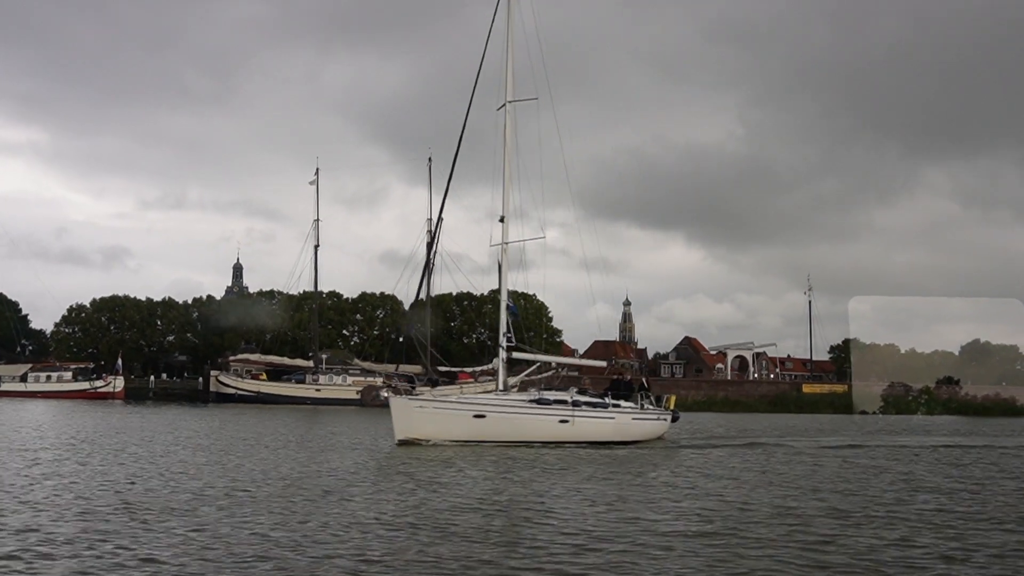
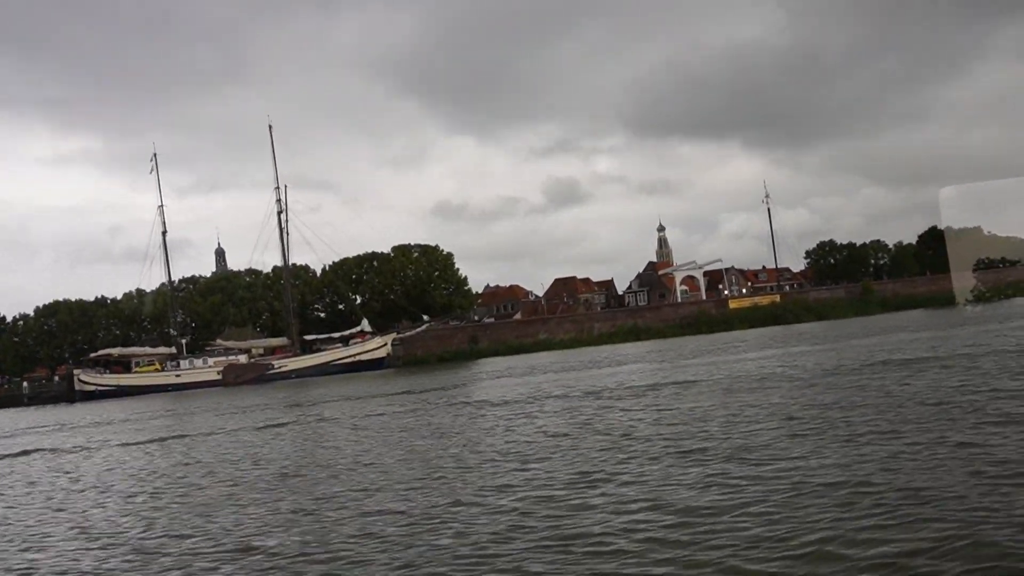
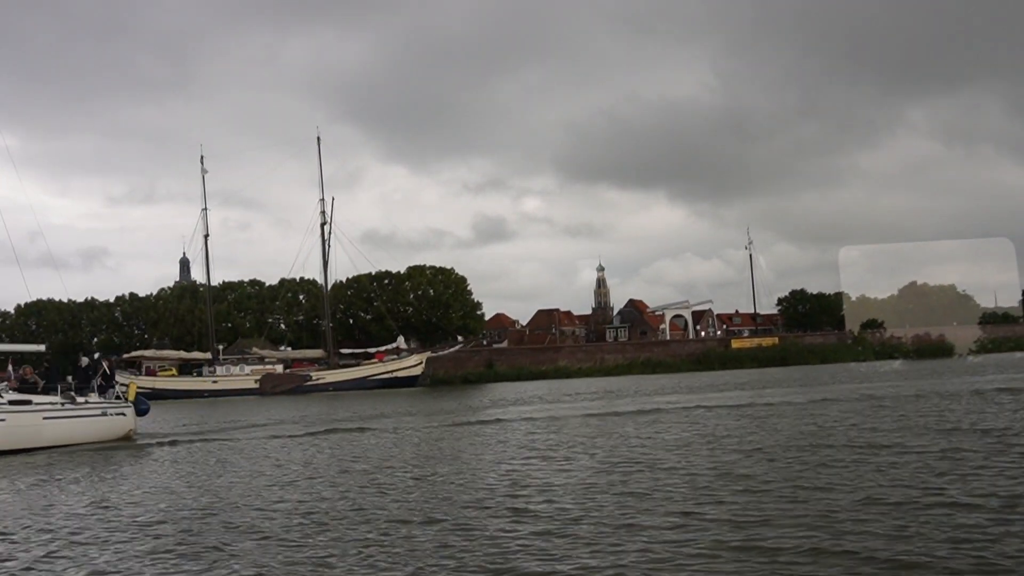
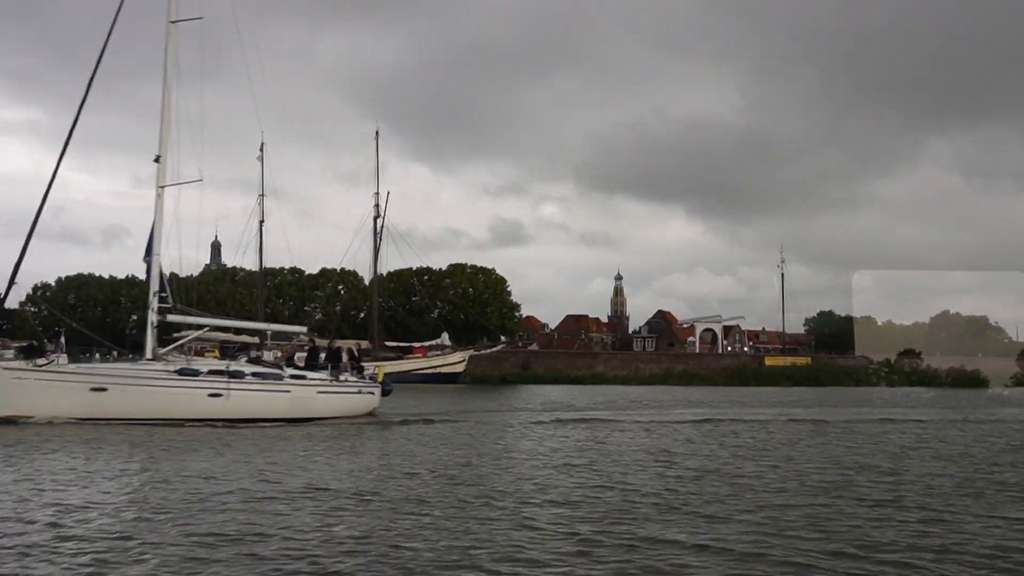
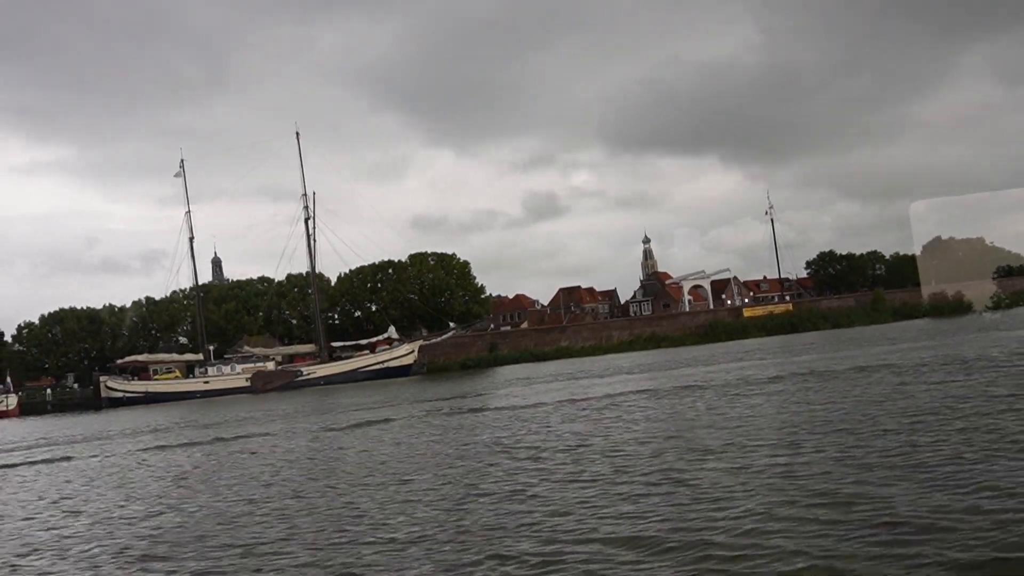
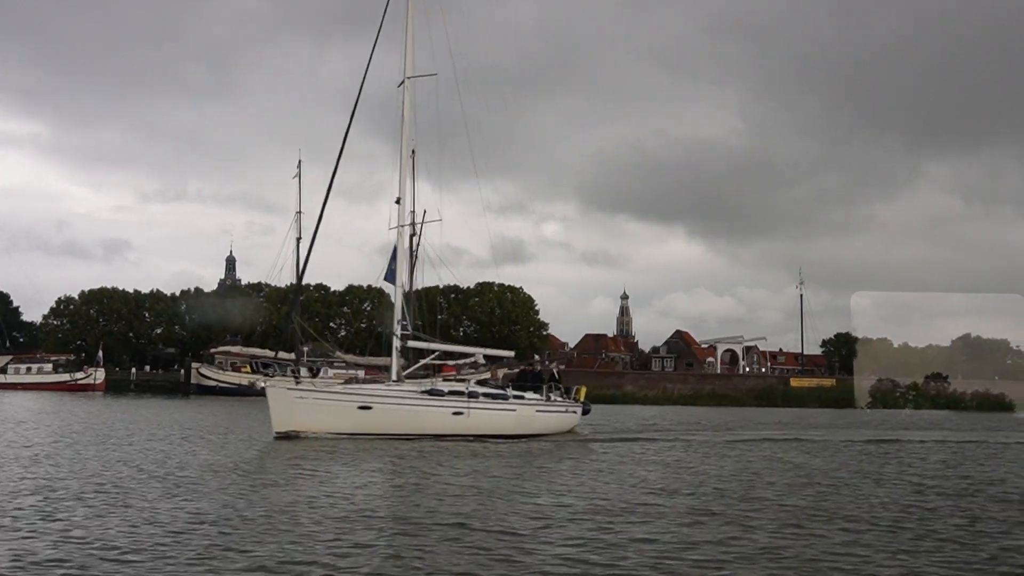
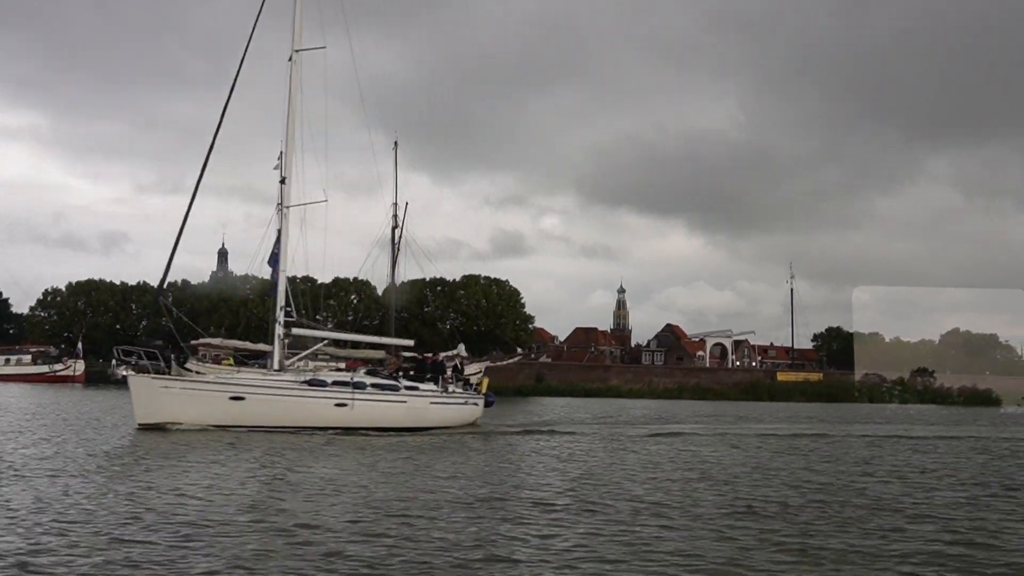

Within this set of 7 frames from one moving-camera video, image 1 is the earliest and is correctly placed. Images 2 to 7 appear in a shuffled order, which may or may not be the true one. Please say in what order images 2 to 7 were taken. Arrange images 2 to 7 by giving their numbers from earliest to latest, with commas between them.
6, 7, 4, 3, 5, 2
